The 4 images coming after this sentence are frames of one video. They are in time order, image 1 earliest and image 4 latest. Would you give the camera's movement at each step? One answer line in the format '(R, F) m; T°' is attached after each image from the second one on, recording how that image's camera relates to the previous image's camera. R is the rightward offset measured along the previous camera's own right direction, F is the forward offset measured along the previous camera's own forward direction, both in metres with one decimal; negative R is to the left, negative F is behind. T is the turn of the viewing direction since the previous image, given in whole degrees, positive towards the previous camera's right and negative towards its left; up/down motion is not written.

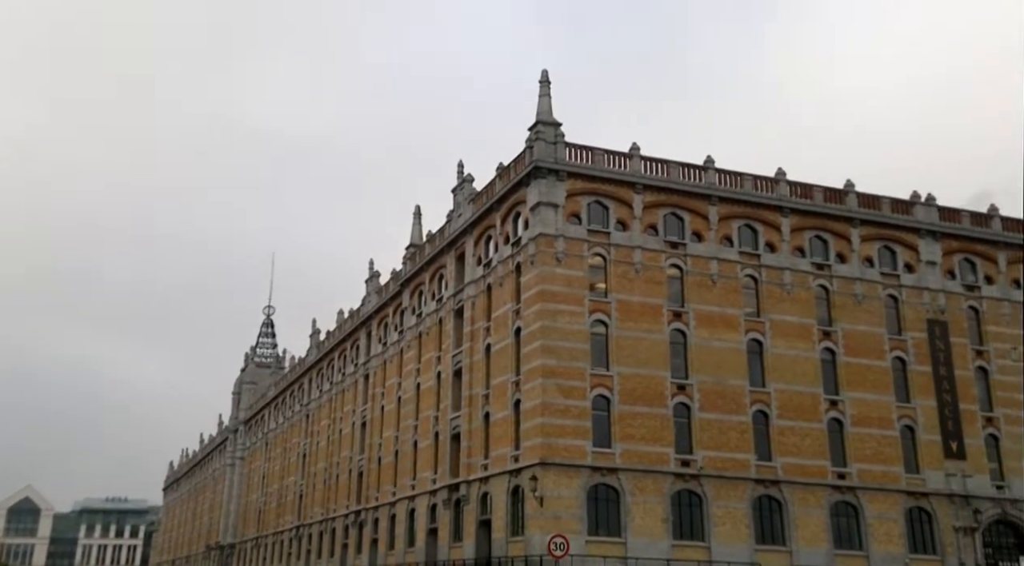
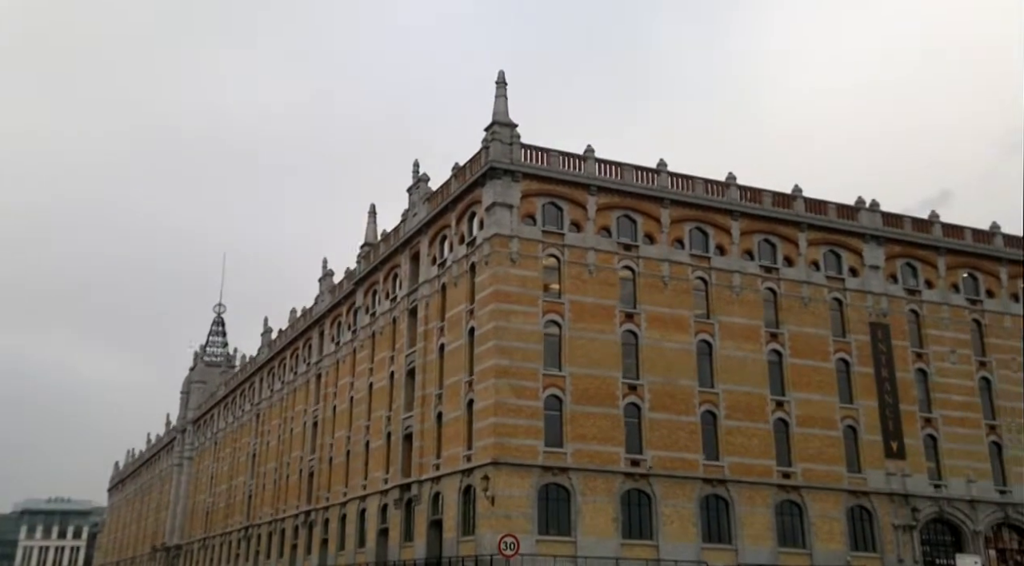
(+0.1, -0.3) m; +2°
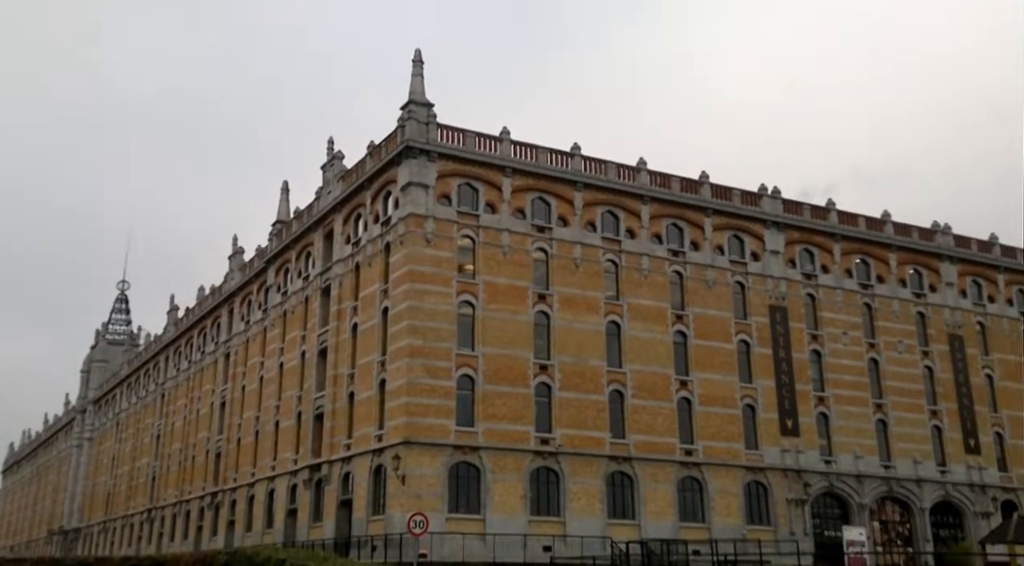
(+0.2, -0.5) m; +4°
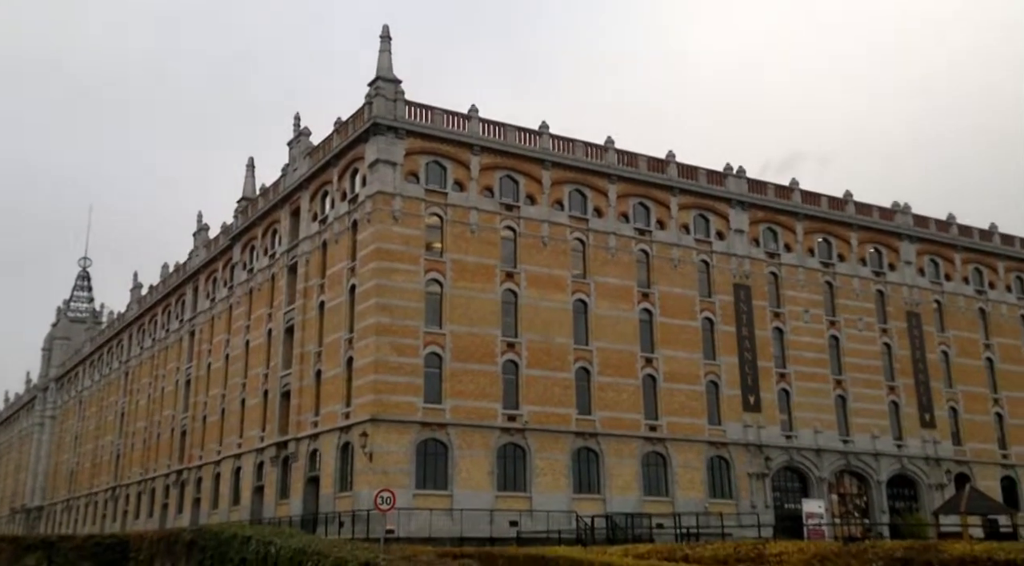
(0.0, -0.3) m; +2°
